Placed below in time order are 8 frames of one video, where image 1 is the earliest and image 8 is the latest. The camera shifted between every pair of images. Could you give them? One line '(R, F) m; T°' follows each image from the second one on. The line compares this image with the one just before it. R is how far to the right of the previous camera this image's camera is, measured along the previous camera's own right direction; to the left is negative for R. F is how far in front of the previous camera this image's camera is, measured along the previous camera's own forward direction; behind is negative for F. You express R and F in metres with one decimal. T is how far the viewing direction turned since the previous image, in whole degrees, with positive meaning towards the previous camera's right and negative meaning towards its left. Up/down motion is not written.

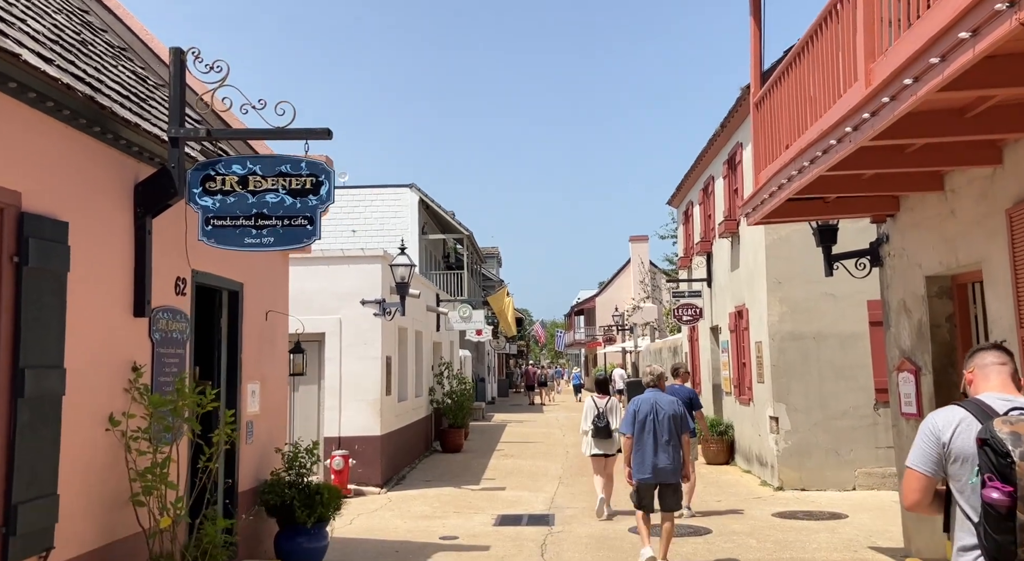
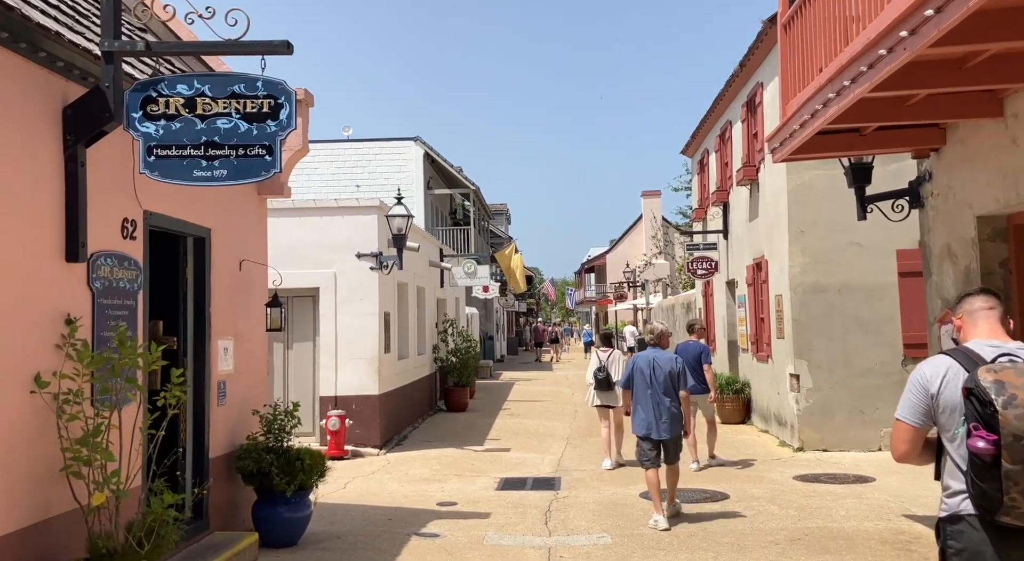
(+0.1, +0.7) m; -1°
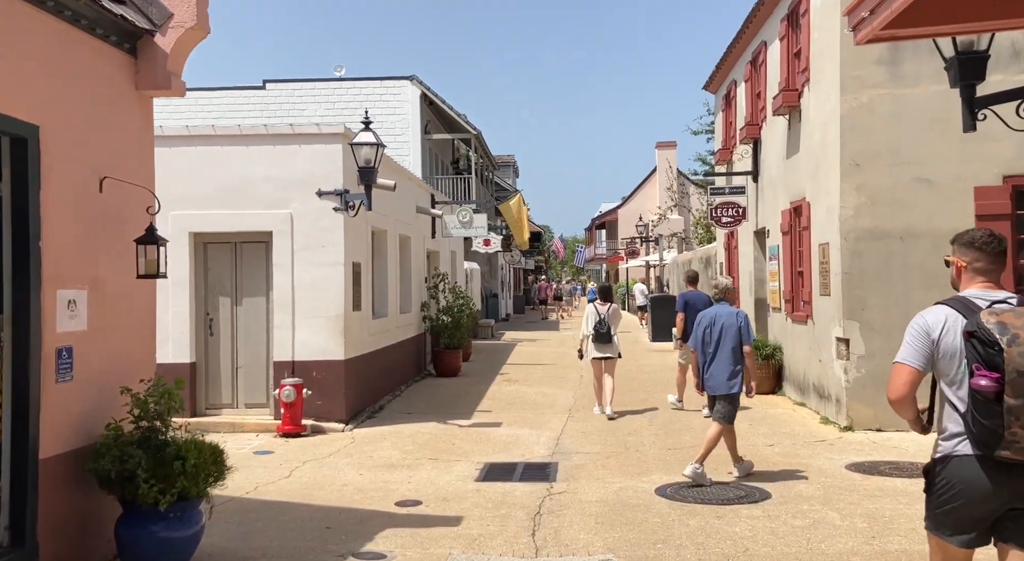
(+0.2, +2.0) m; -1°
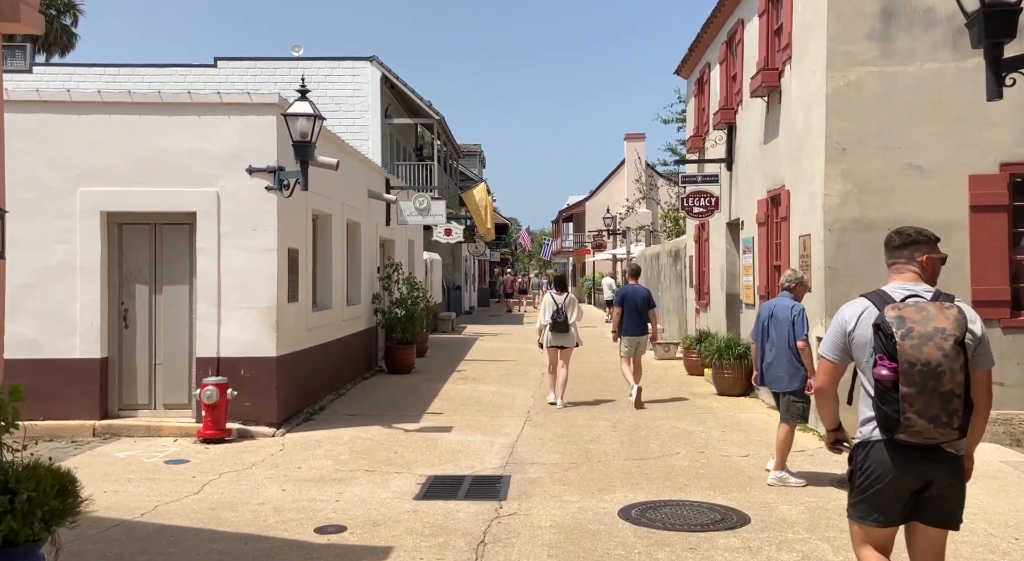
(+0.1, +1.0) m; +2°
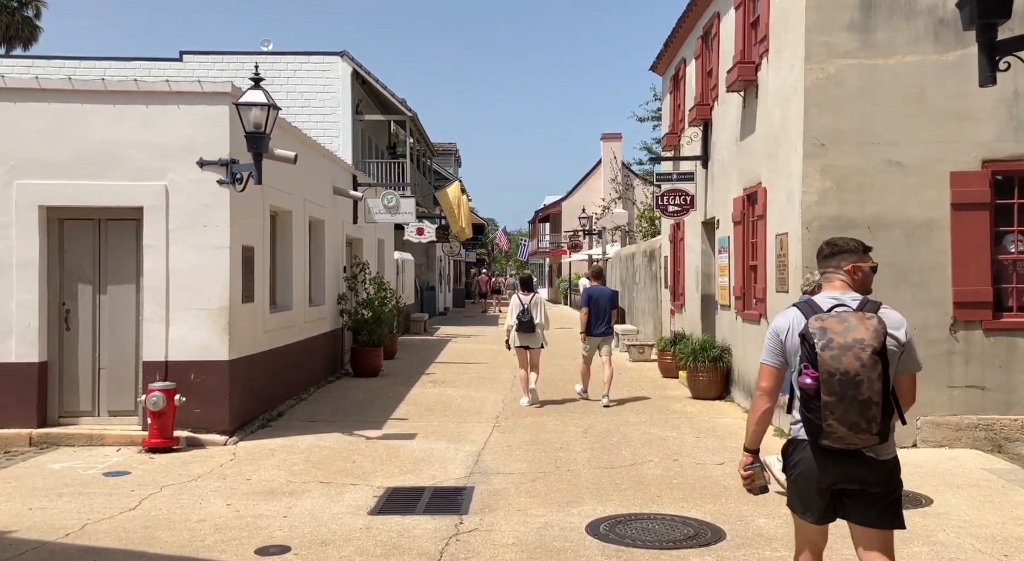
(+0.1, +0.4) m; +1°
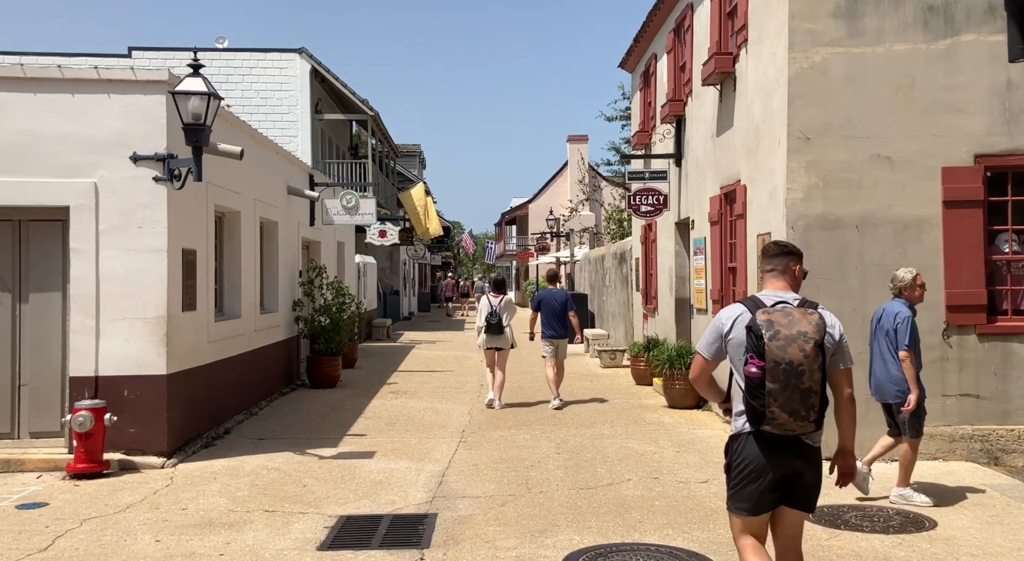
(0.0, +0.7) m; +2°
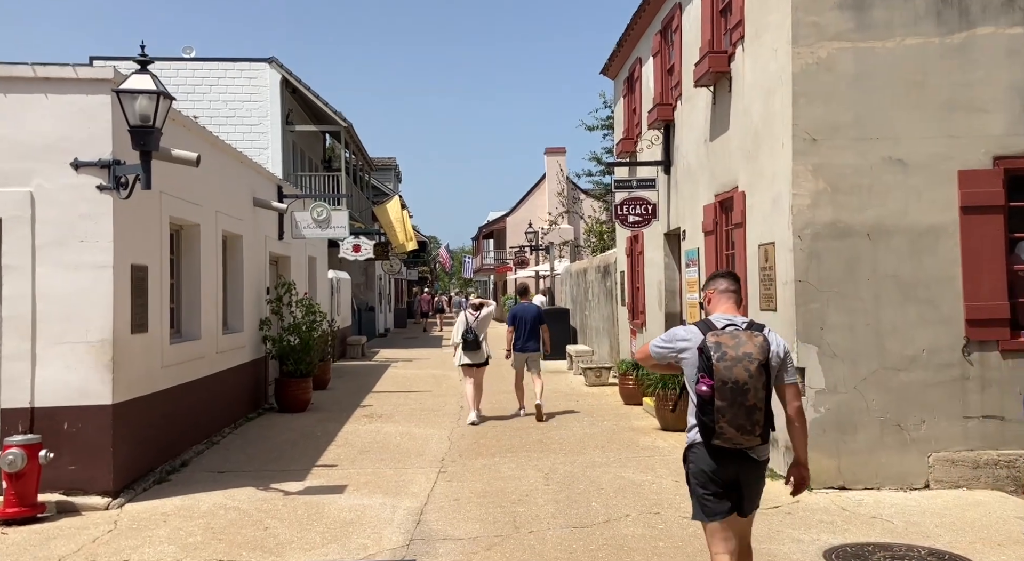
(0.0, +0.7) m; +1°
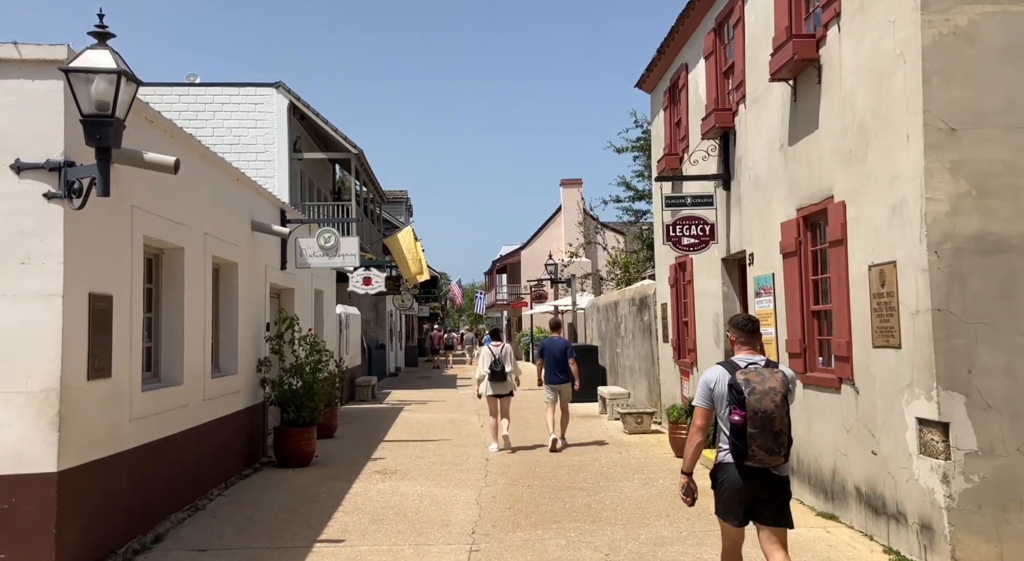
(-0.3, +1.6) m; -1°
